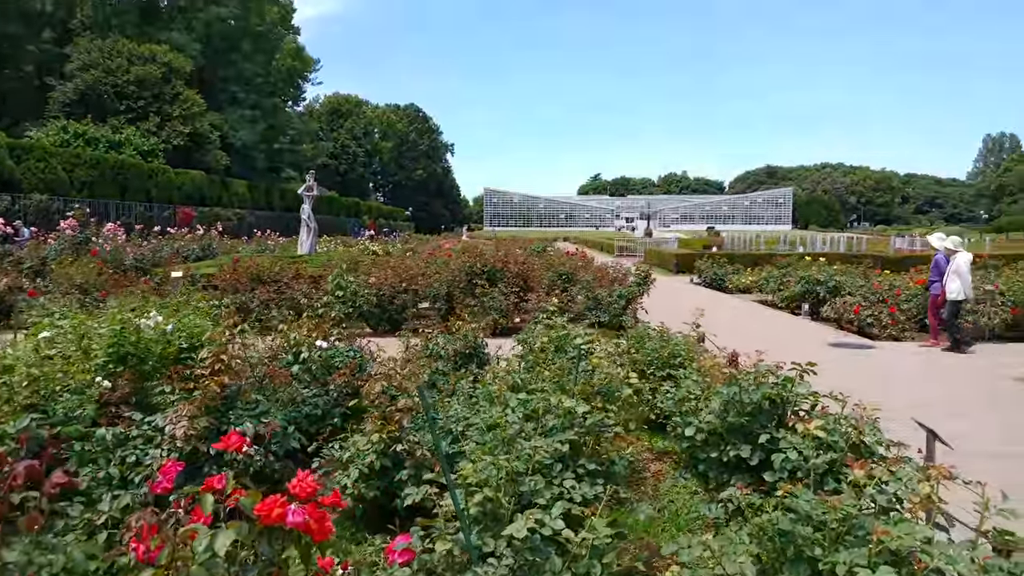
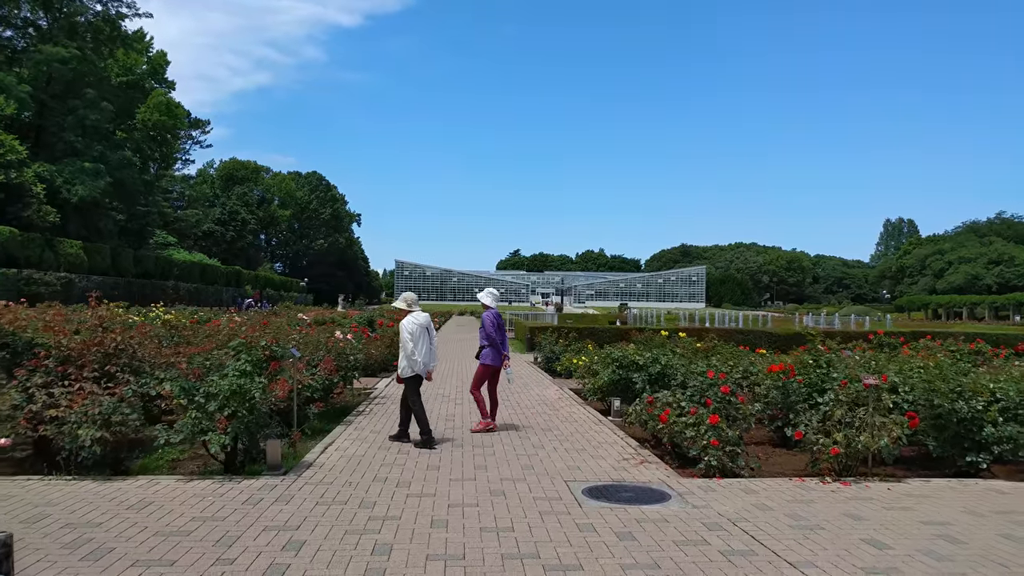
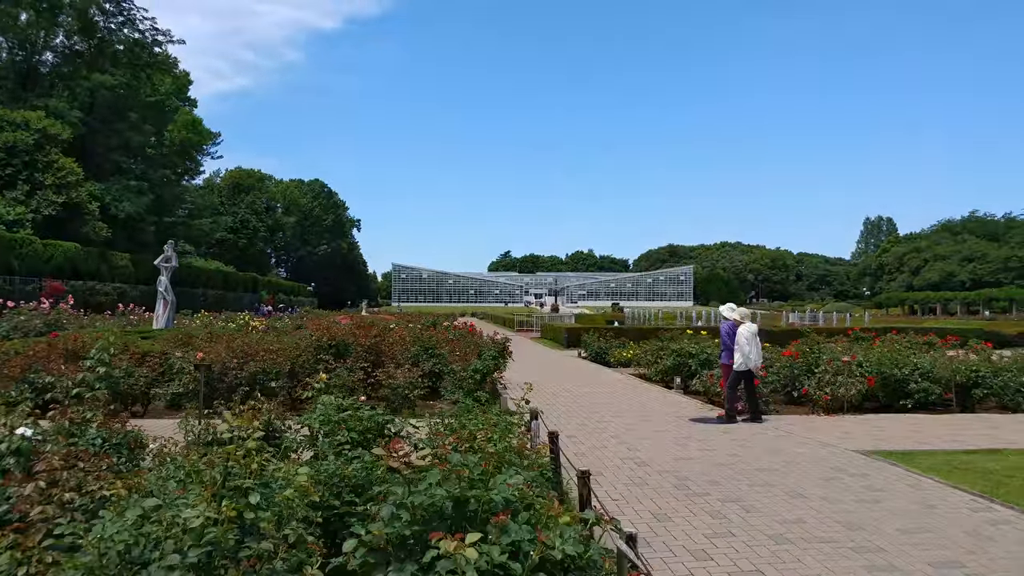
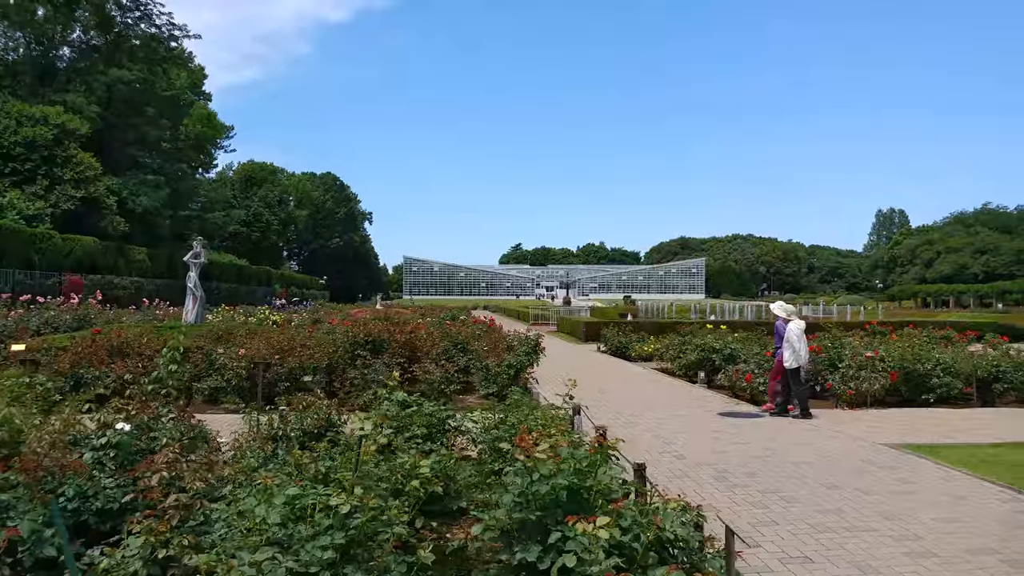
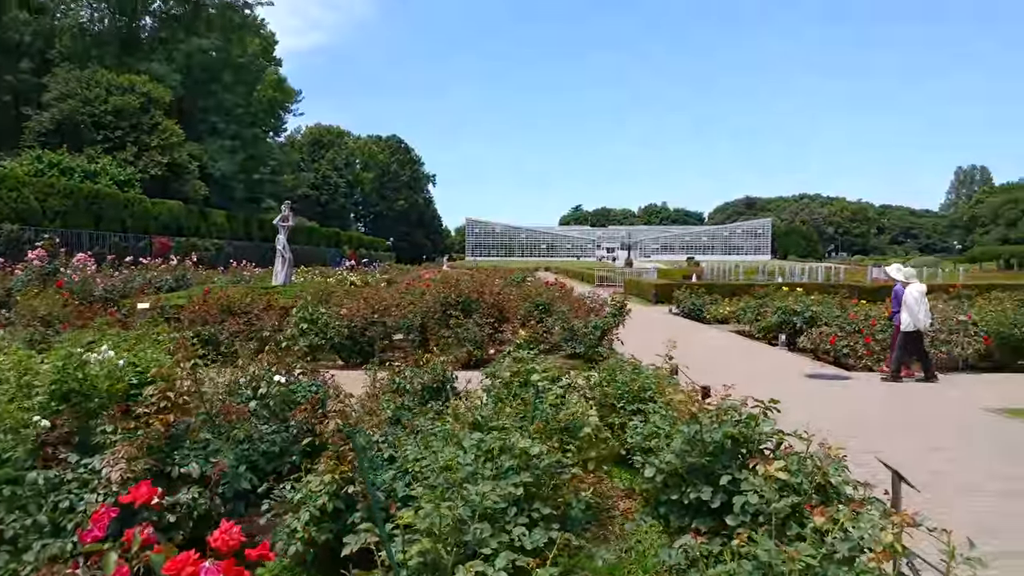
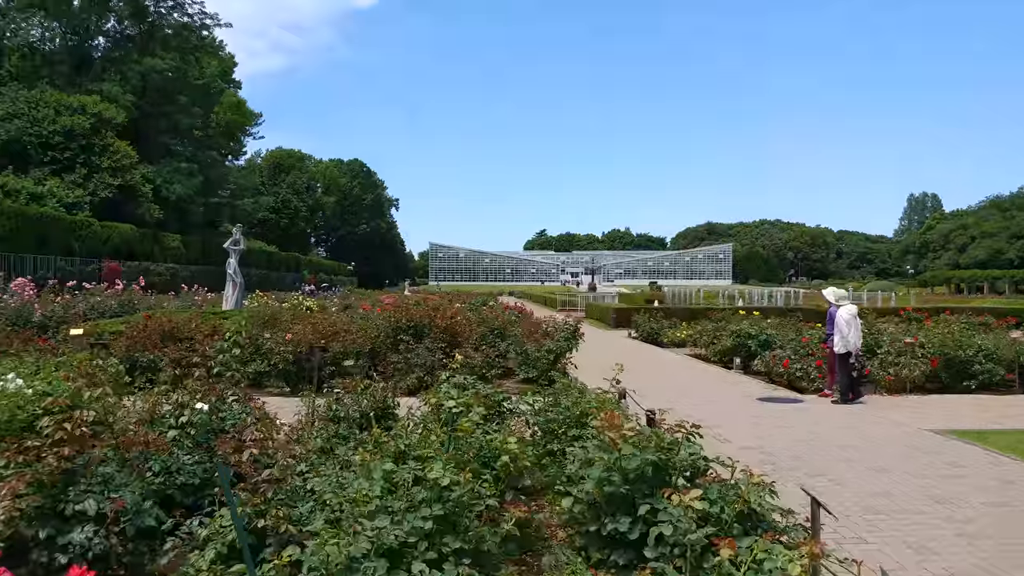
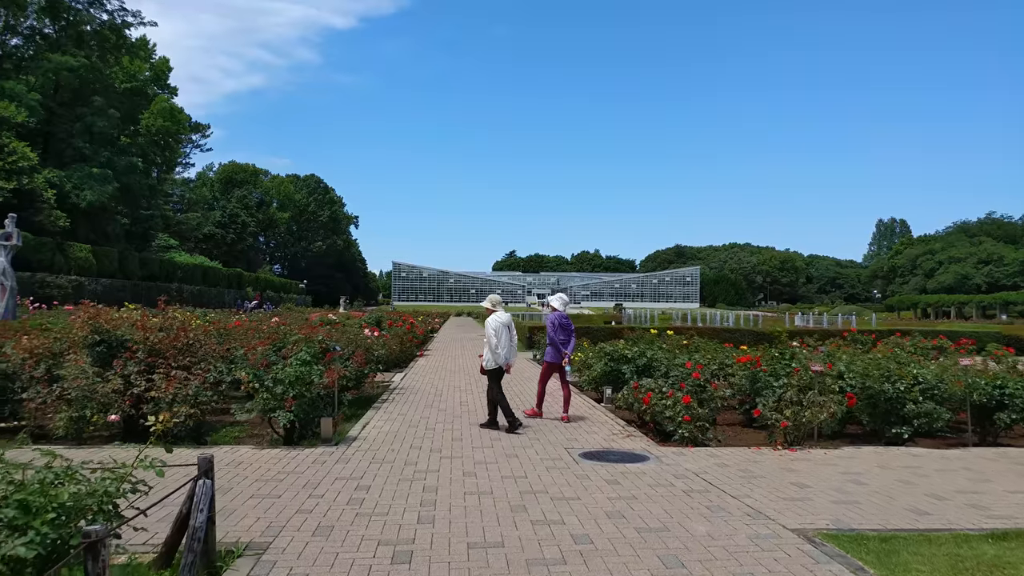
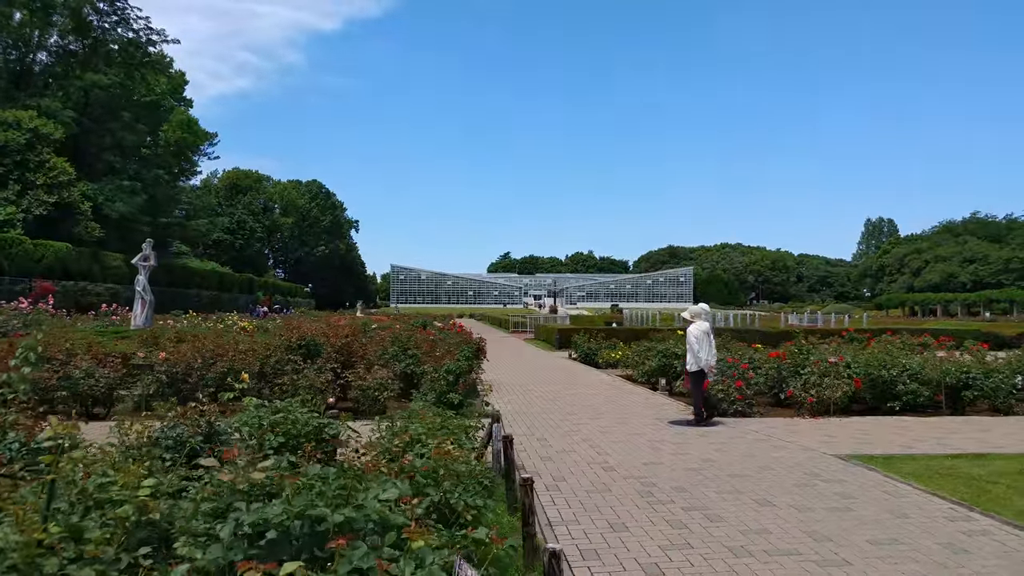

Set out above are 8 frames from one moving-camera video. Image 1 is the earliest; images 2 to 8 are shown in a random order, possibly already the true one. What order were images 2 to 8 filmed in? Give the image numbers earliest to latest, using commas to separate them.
5, 6, 4, 3, 8, 7, 2
